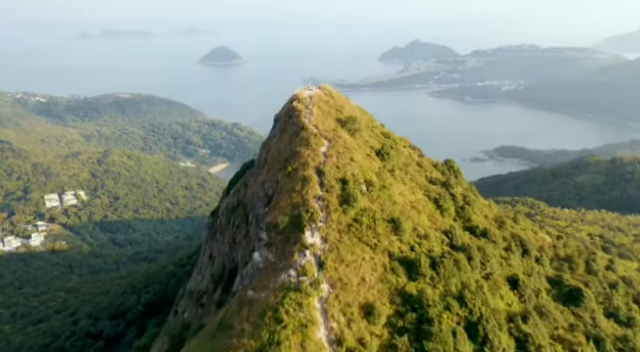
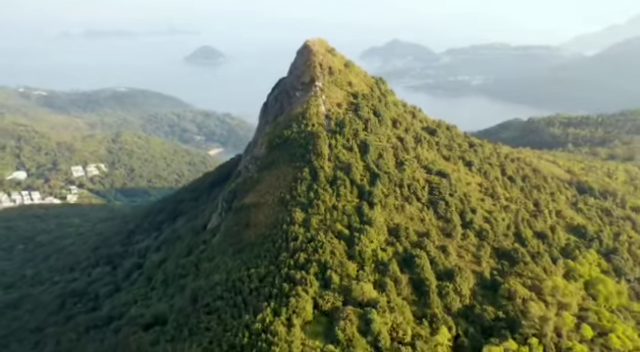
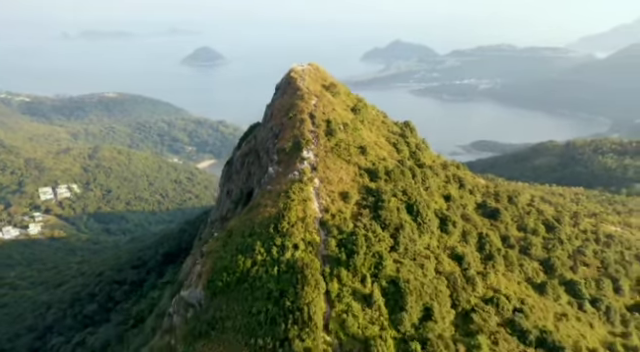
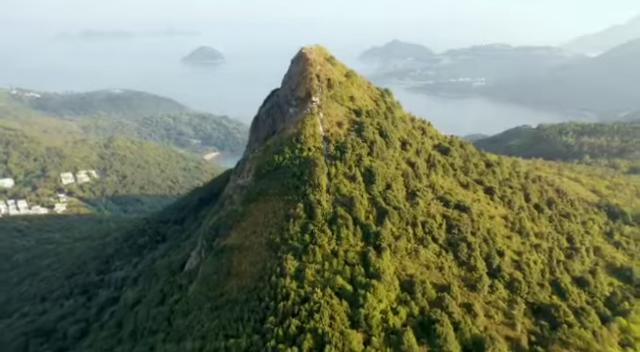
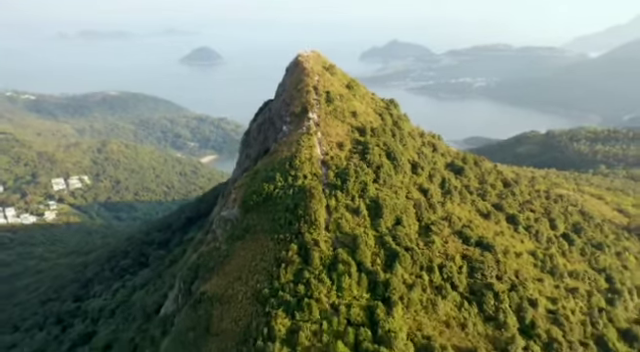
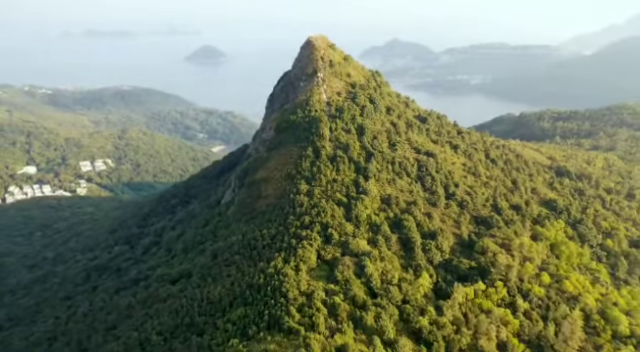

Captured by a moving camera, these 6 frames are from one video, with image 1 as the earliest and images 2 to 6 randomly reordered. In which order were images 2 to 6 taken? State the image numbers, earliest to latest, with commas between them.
3, 5, 4, 2, 6
